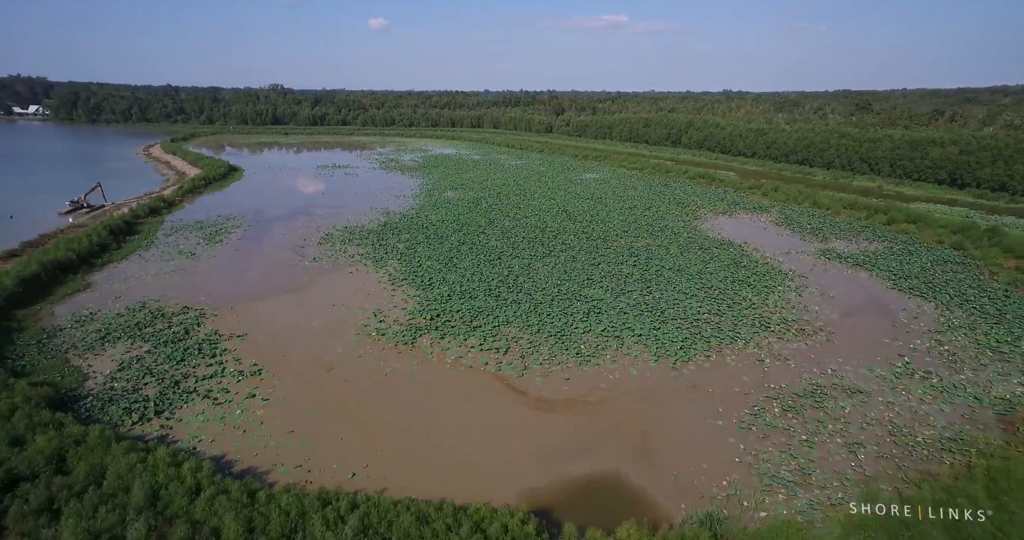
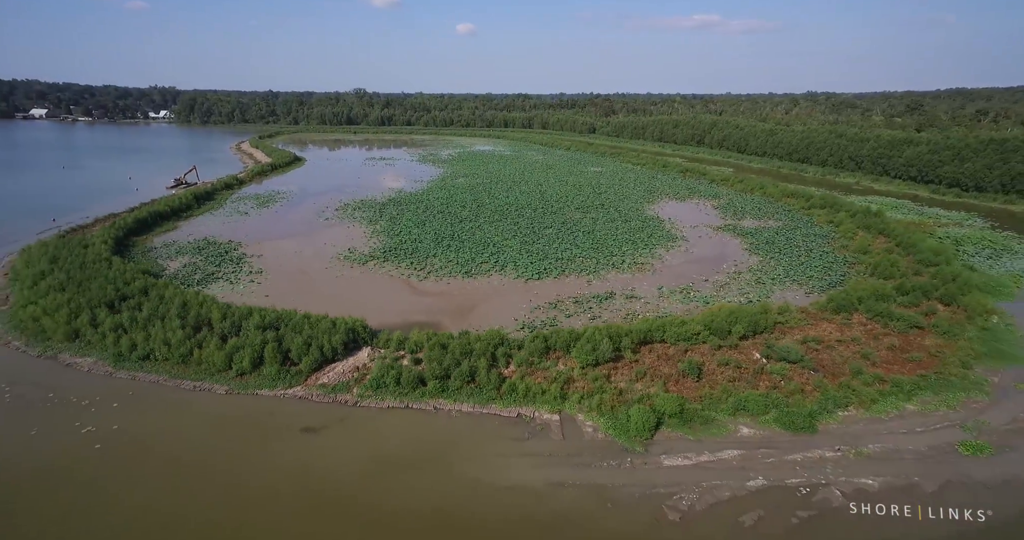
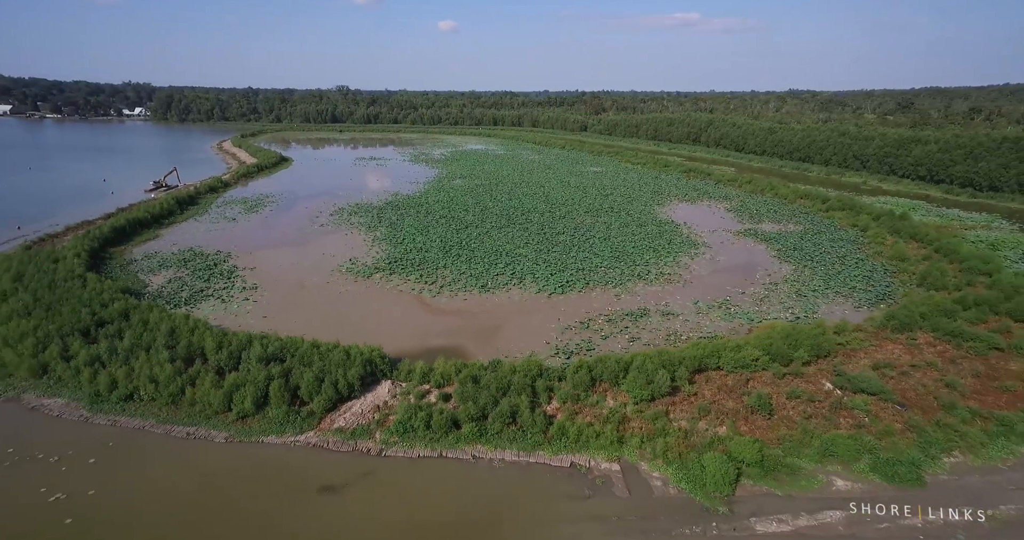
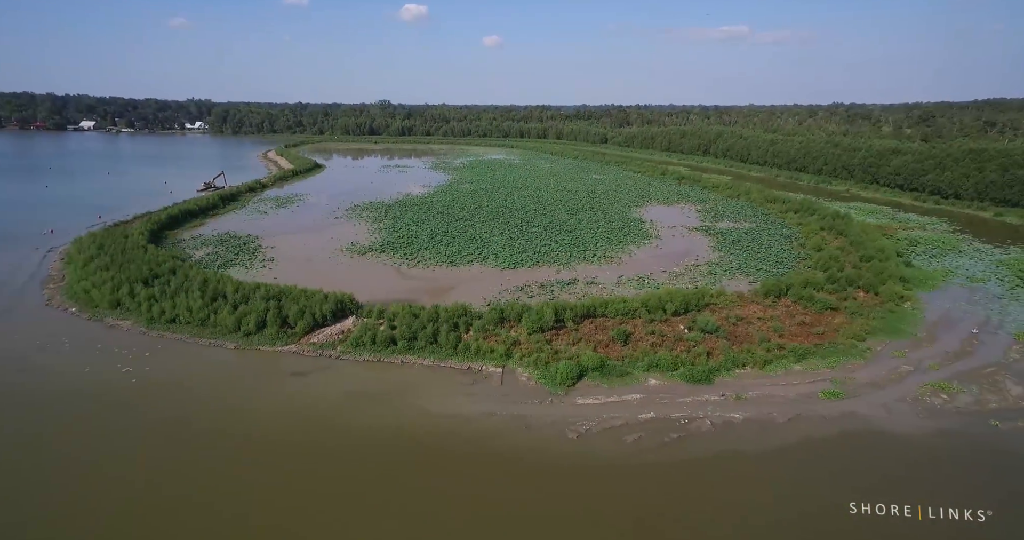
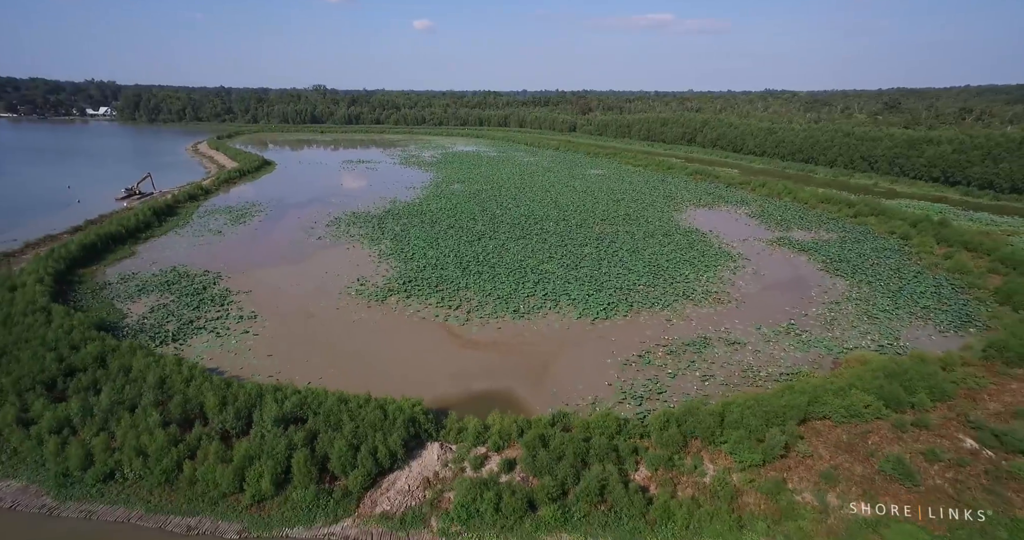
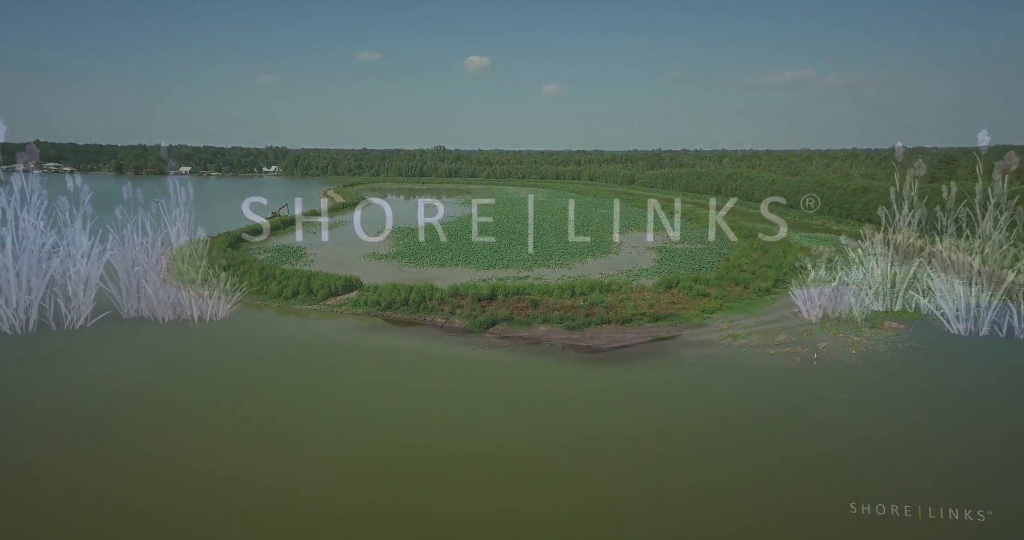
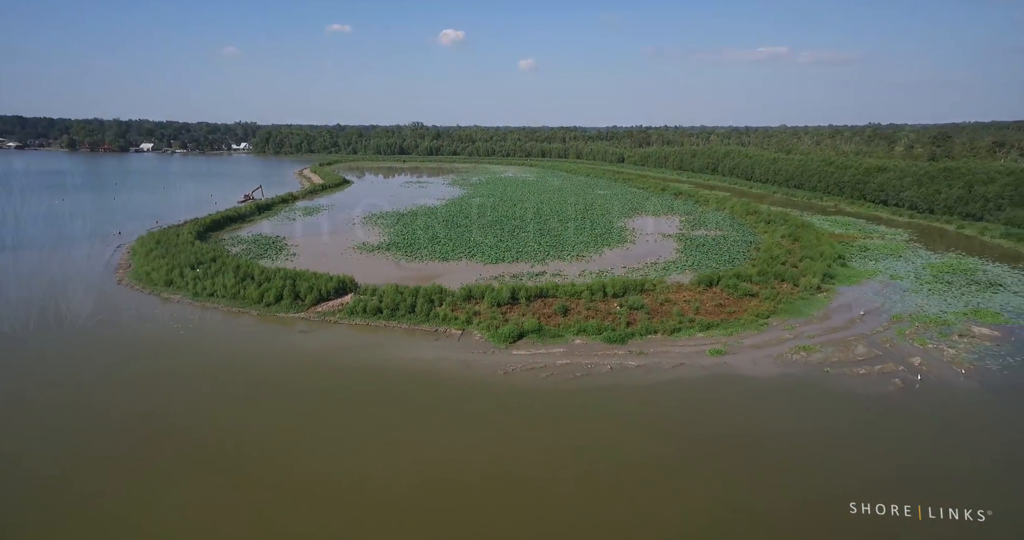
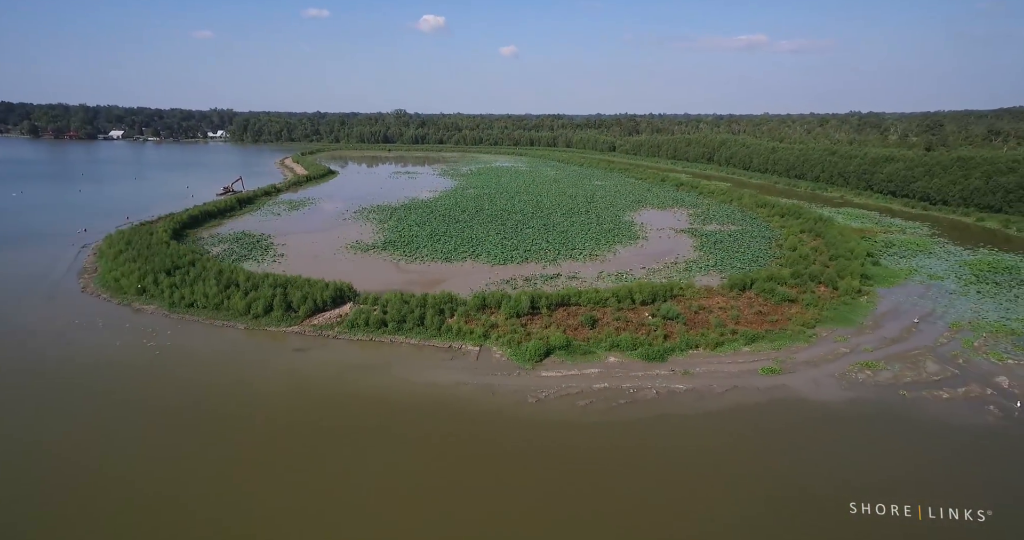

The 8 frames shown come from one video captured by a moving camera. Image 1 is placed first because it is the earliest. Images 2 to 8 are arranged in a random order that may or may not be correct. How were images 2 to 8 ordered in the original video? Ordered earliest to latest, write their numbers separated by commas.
5, 3, 2, 4, 8, 7, 6
